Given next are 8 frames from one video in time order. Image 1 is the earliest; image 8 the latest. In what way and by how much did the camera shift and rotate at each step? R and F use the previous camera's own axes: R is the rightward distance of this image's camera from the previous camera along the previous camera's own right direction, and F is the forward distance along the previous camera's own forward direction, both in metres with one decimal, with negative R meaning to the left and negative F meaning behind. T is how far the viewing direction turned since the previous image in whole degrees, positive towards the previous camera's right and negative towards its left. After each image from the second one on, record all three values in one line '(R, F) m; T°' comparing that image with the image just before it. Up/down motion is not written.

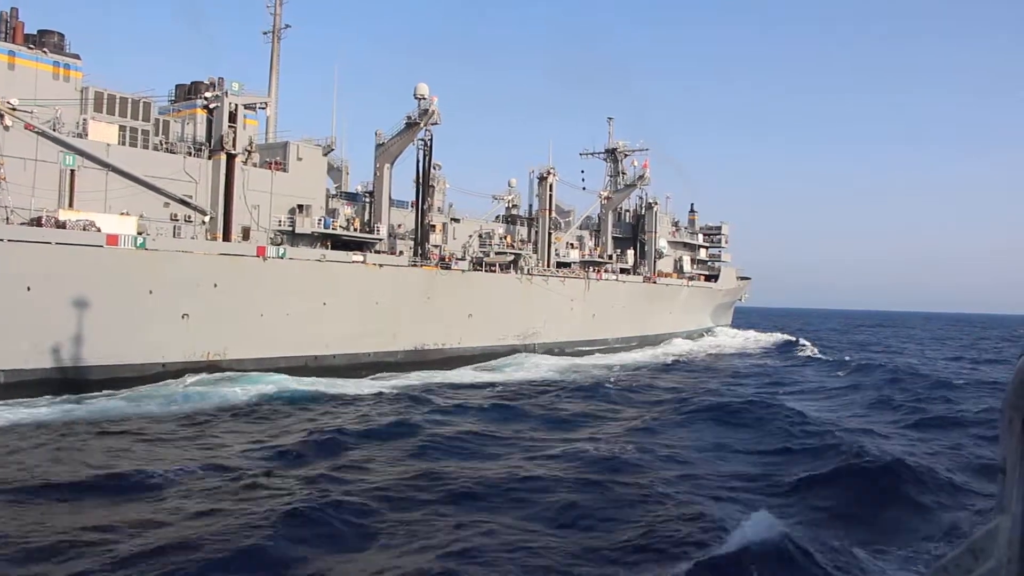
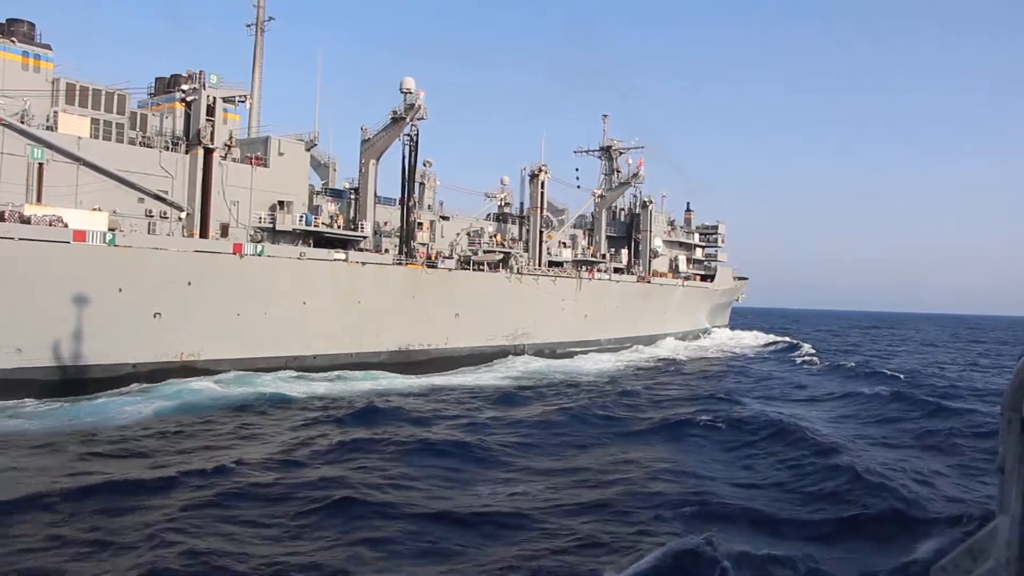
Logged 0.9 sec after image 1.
(+0.4, +0.5) m; 0°
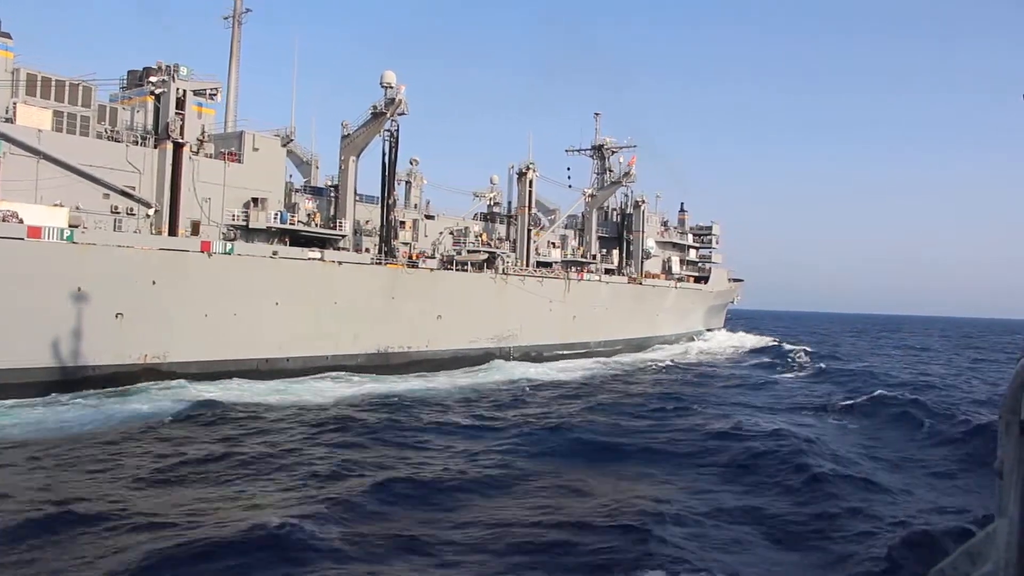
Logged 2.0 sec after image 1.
(+0.5, +0.6) m; 0°
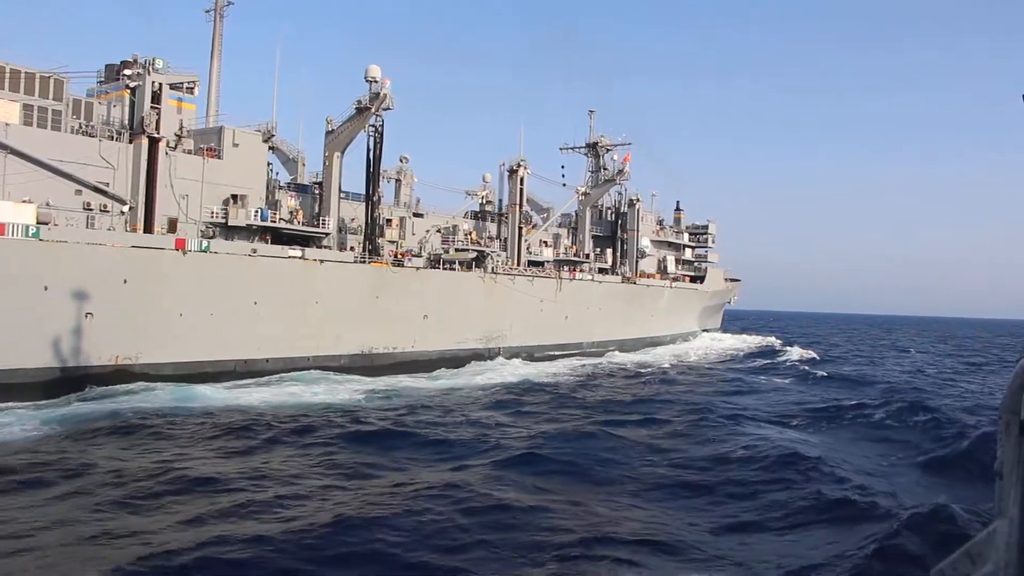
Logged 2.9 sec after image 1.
(+0.4, +0.5) m; 0°
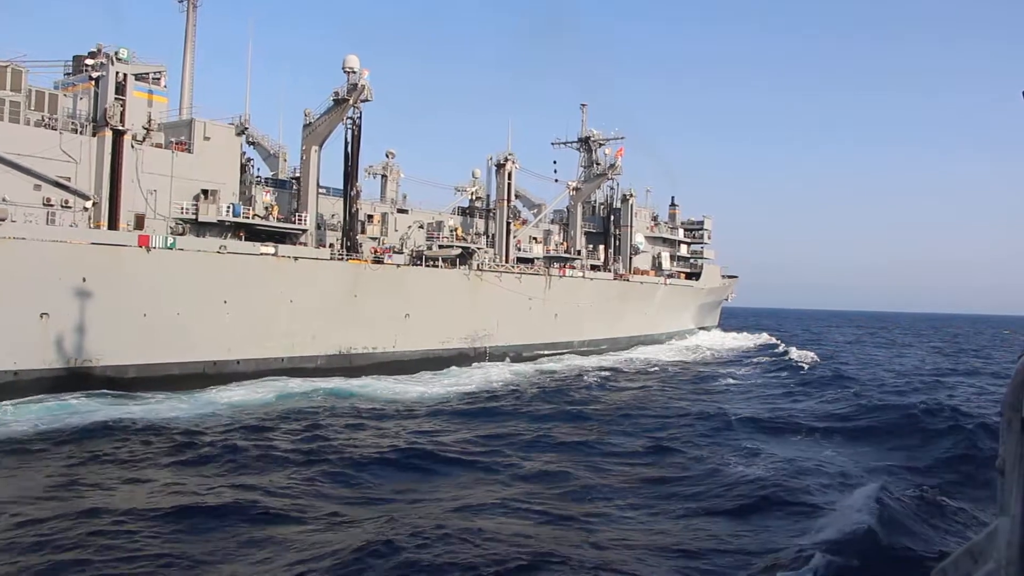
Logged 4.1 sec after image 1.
(+0.5, +0.7) m; 0°
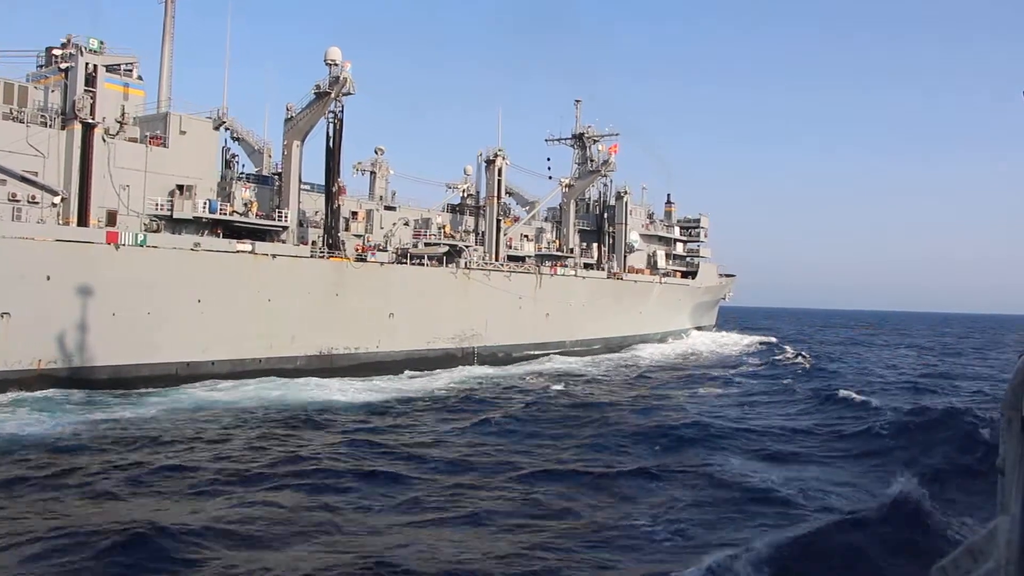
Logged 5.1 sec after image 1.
(+0.4, +0.6) m; 0°
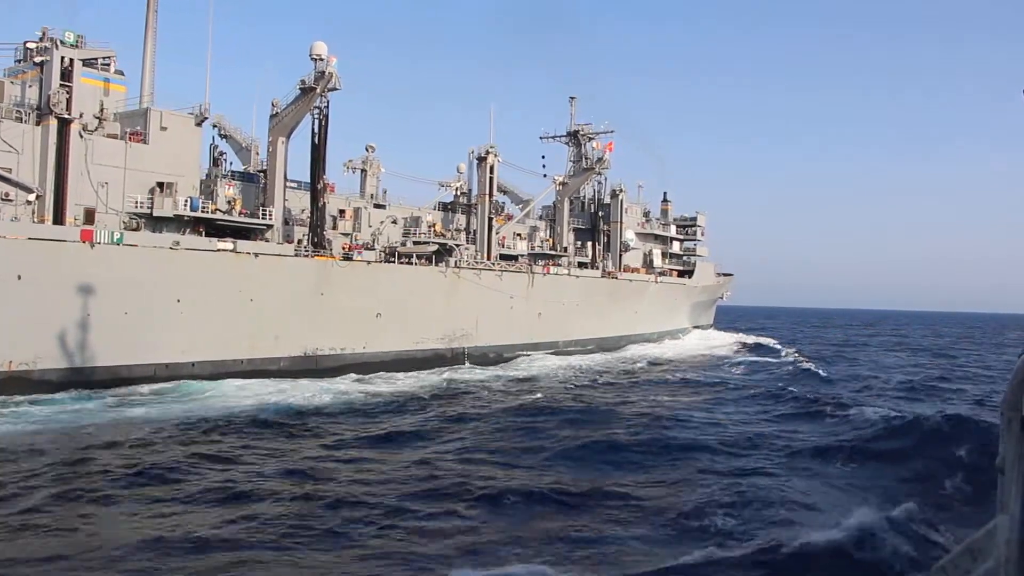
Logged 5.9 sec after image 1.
(+0.3, +0.4) m; 0°
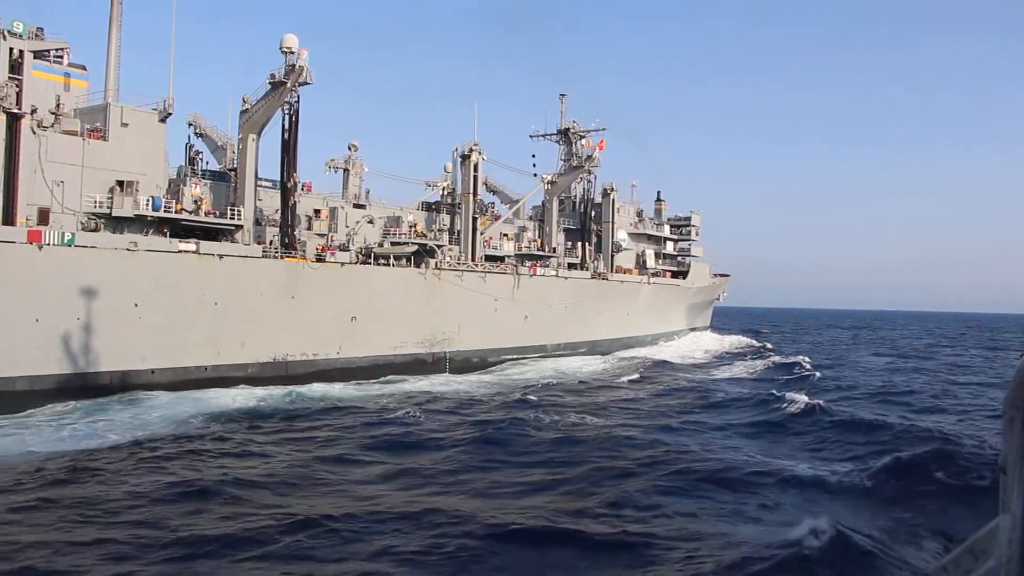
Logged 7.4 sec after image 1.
(+0.6, +0.8) m; 0°
